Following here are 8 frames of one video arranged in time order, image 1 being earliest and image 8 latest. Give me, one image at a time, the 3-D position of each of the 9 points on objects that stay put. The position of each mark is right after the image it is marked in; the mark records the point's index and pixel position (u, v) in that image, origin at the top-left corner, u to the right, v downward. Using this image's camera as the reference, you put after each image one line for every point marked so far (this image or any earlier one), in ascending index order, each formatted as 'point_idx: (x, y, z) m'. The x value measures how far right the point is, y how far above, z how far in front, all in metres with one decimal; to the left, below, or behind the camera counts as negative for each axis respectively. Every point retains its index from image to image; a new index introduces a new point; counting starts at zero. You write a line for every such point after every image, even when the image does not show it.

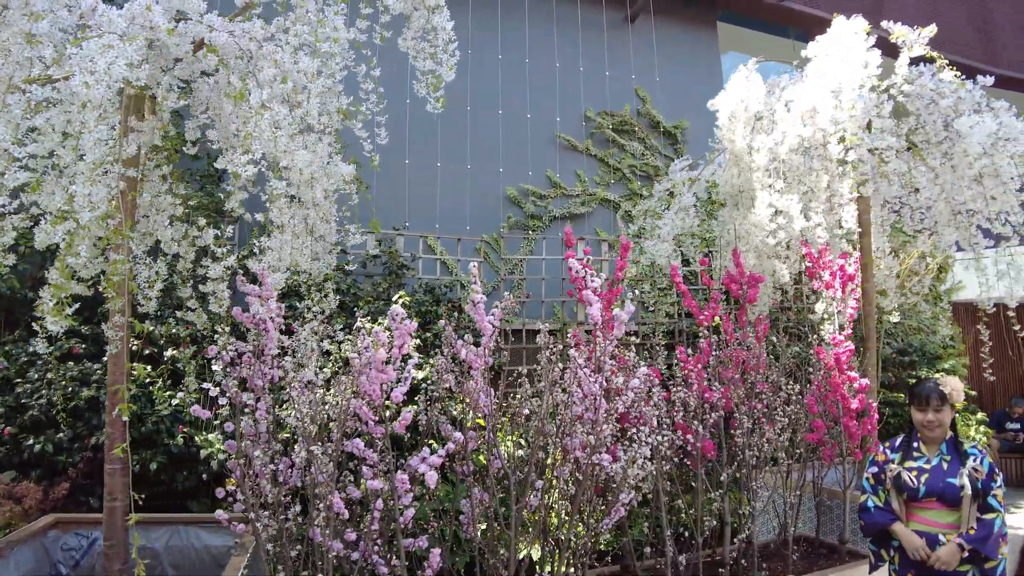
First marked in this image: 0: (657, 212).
0: (+0.9, +0.5, +4.1) m
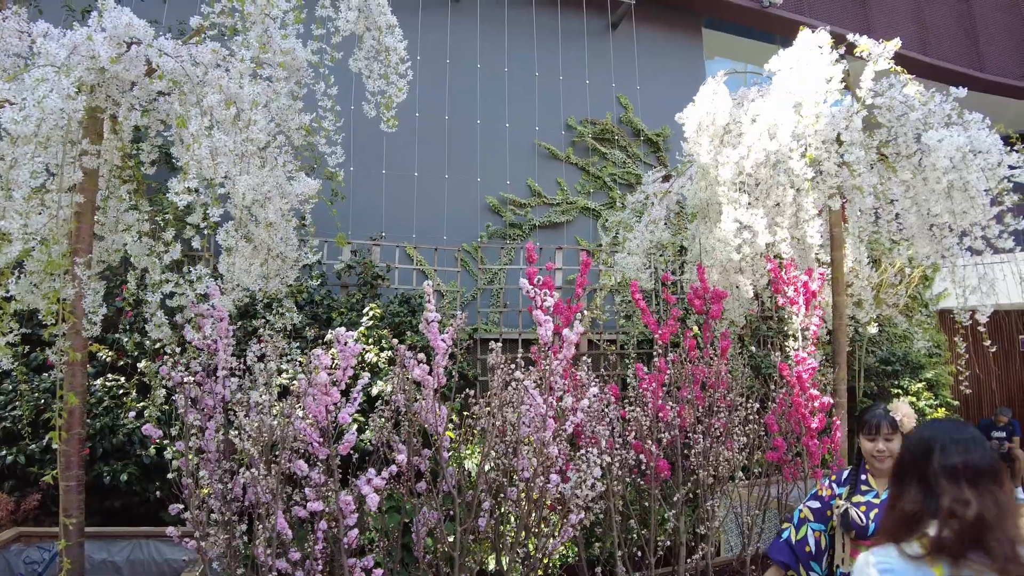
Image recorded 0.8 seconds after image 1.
0: (+0.7, +0.4, +4.1) m
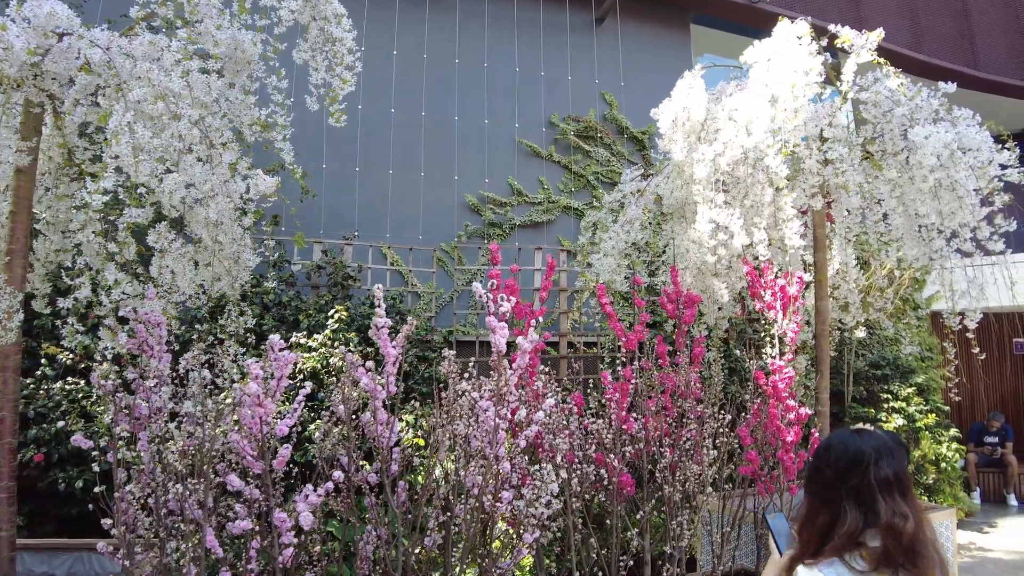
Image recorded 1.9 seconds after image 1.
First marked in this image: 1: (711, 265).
0: (+0.5, +0.4, +4.0) m
1: (+0.9, +0.1, +3.2) m
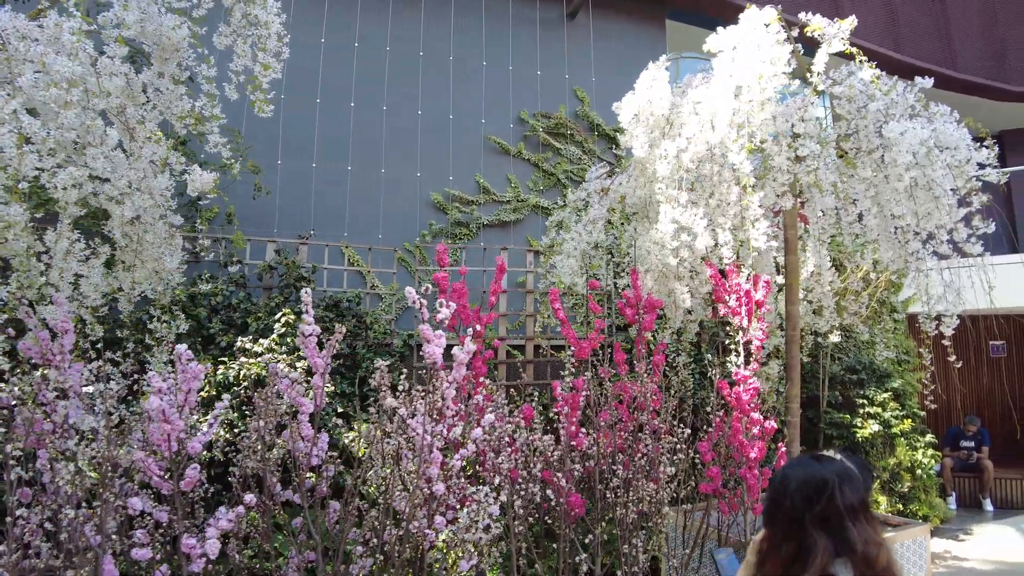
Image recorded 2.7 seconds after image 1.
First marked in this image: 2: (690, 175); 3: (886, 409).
0: (+0.3, +0.4, +3.8) m
1: (+0.7, +0.1, +3.1) m
2: (+0.8, +0.5, +3.1) m
3: (+2.8, -0.9, +5.2) m
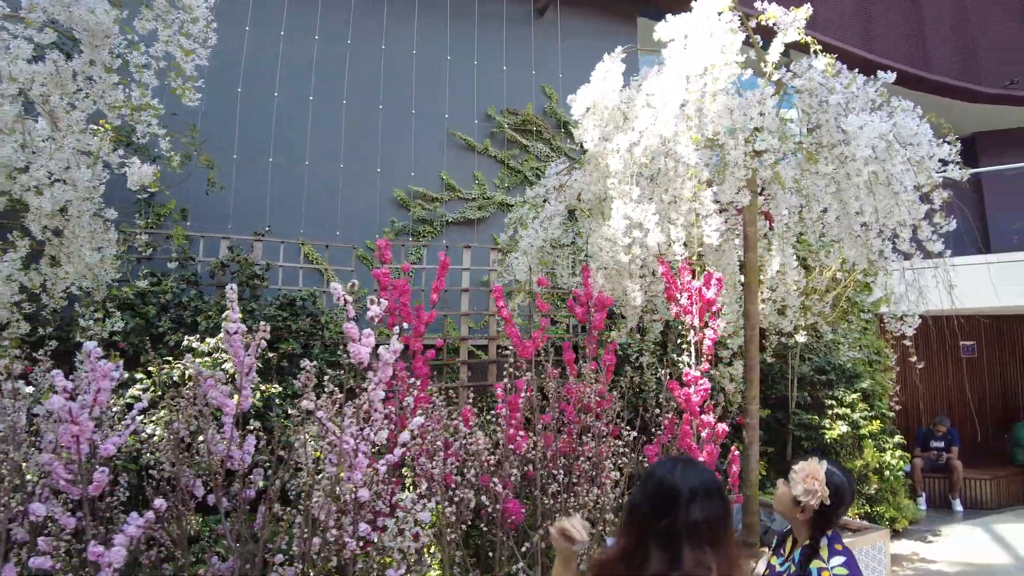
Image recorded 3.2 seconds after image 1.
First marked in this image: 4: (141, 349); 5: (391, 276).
0: (+0.1, +0.4, +3.7) m
1: (+0.5, +0.1, +3.0) m
2: (+0.6, +0.5, +3.0) m
3: (+2.6, -0.9, +5.2) m
4: (-2.1, -0.3, +3.8) m
5: (-0.5, 0.0, +2.7) m
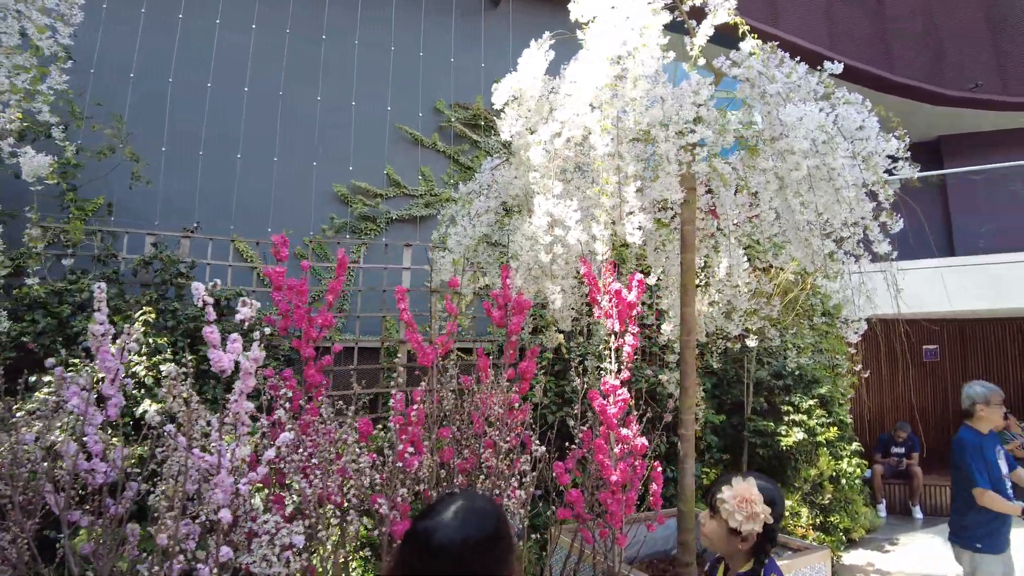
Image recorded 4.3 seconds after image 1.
0: (-0.3, +0.4, +3.5) m
1: (+0.2, +0.1, +2.8) m
2: (+0.2, +0.5, +2.8) m
3: (+2.2, -0.9, +5.0) m
4: (-2.4, -0.3, +3.6) m
5: (-0.8, 0.0, +2.5) m
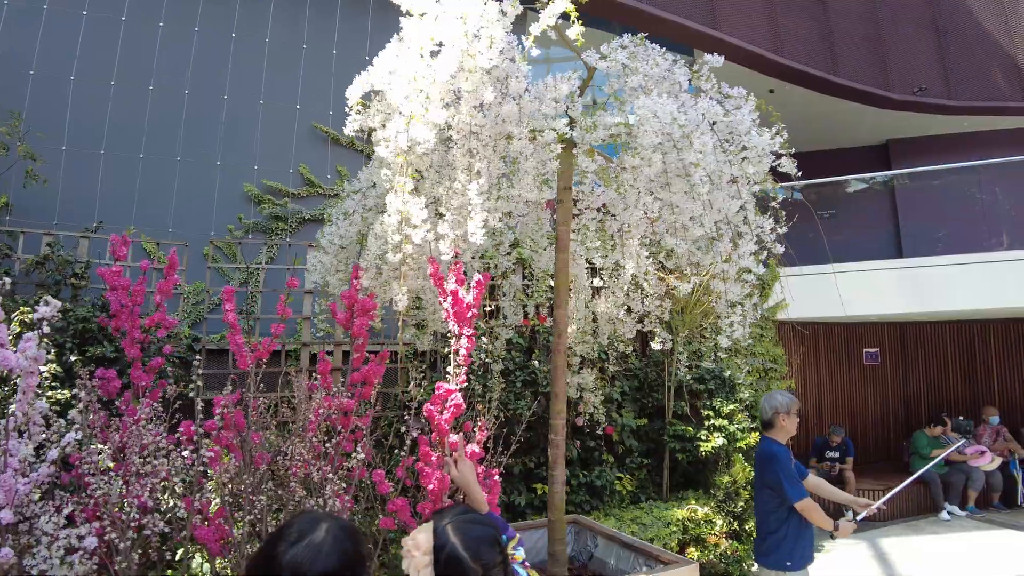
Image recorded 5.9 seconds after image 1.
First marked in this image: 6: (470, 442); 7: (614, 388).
0: (-0.9, +0.4, +3.4) m
1: (-0.4, +0.1, +2.7) m
2: (-0.4, +0.5, +2.7) m
3: (+1.6, -1.0, +4.9) m
4: (-3.0, -0.3, +3.5) m
5: (-1.4, 0.0, +2.4) m
6: (-0.1, -0.5, +2.4) m
7: (+0.7, -0.7, +4.8) m
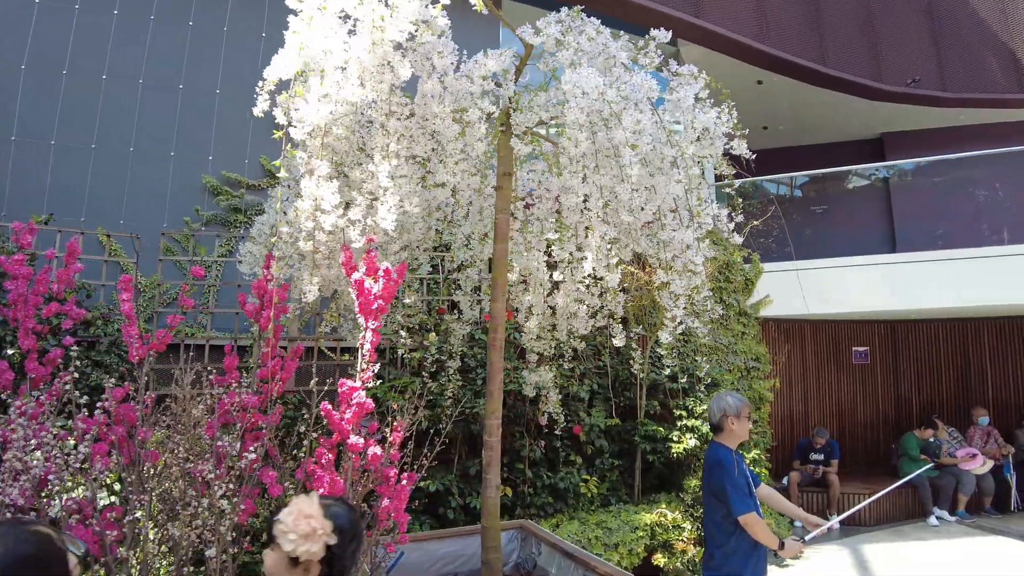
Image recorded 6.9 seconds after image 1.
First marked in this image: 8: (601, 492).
0: (-1.2, +0.4, +3.3) m
1: (-0.7, +0.1, +2.6) m
2: (-0.6, +0.5, +2.6) m
3: (+1.3, -0.9, +4.7) m
4: (-3.3, -0.3, +3.4) m
5: (-1.7, +0.1, +2.2) m
6: (-0.4, -0.5, +2.2) m
7: (+0.5, -0.7, +4.6) m
8: (+0.6, -1.4, +4.6) m
